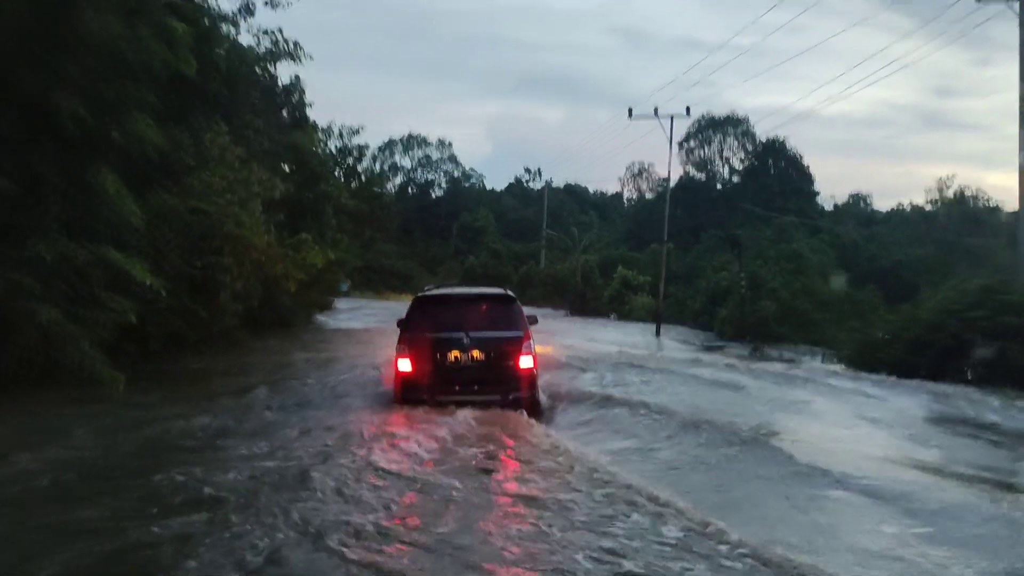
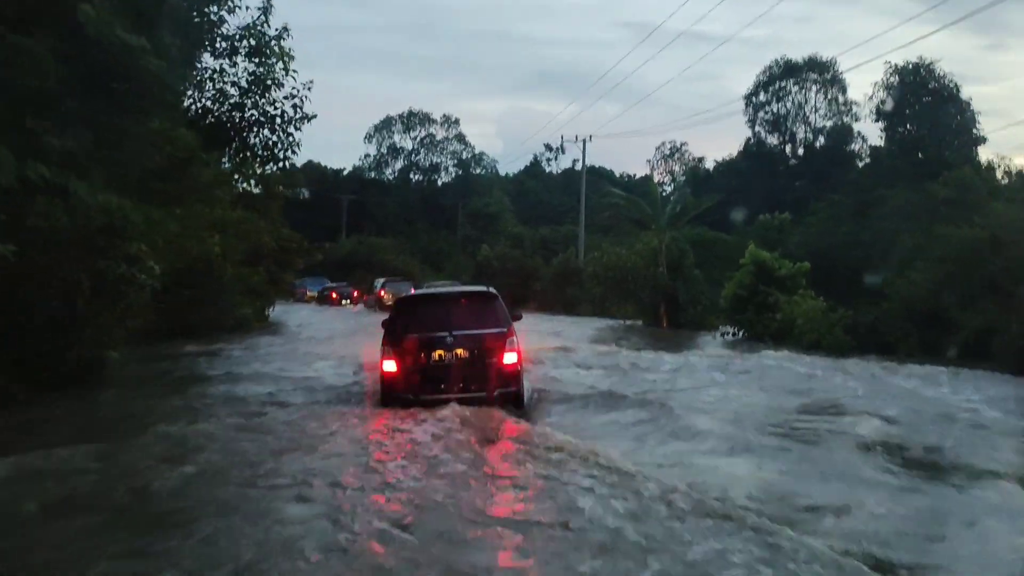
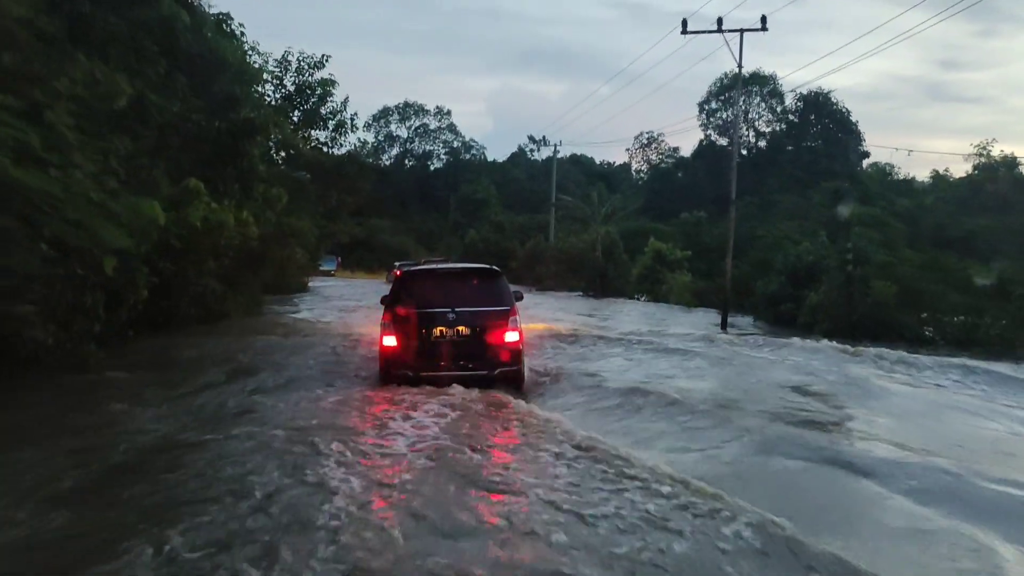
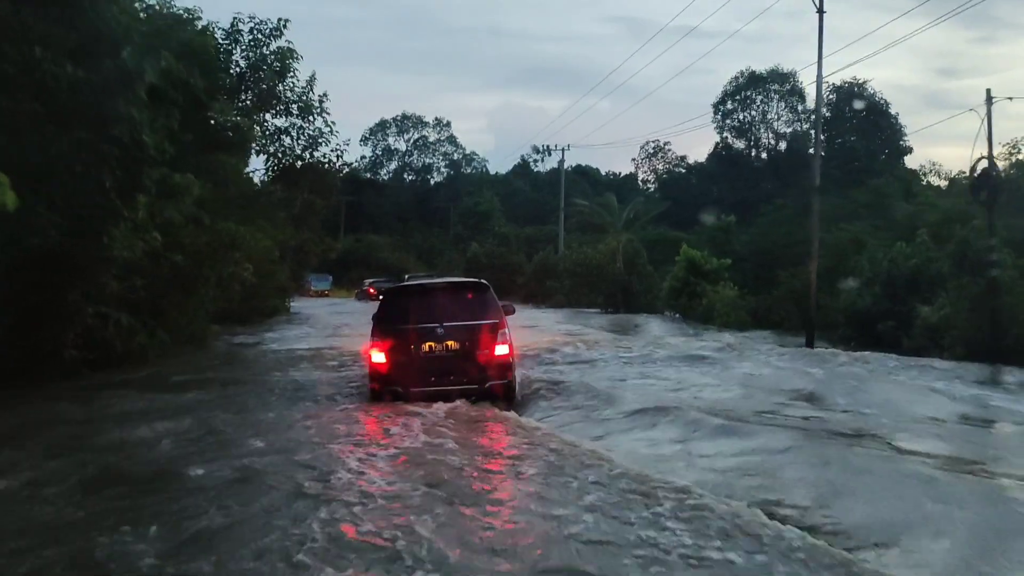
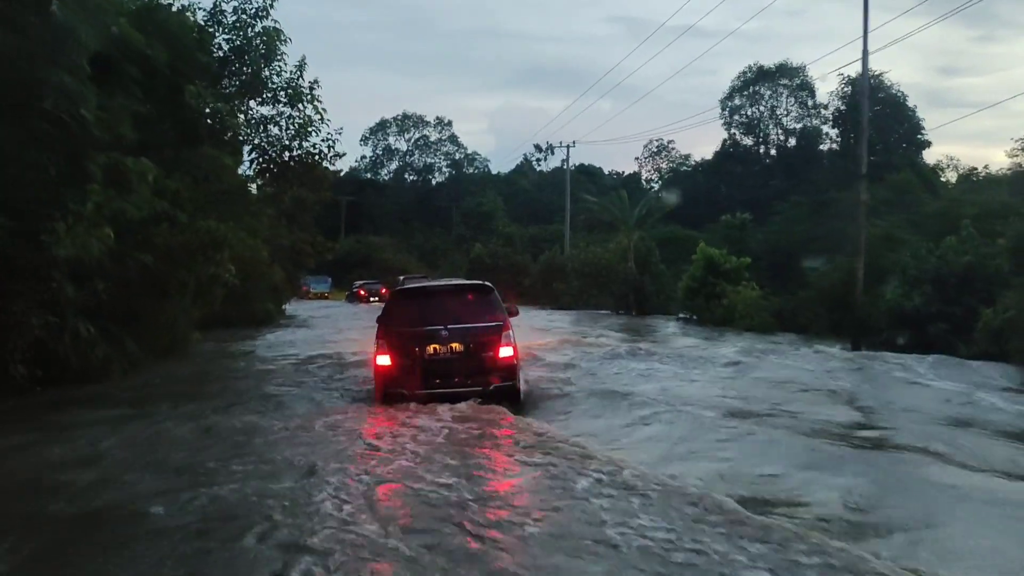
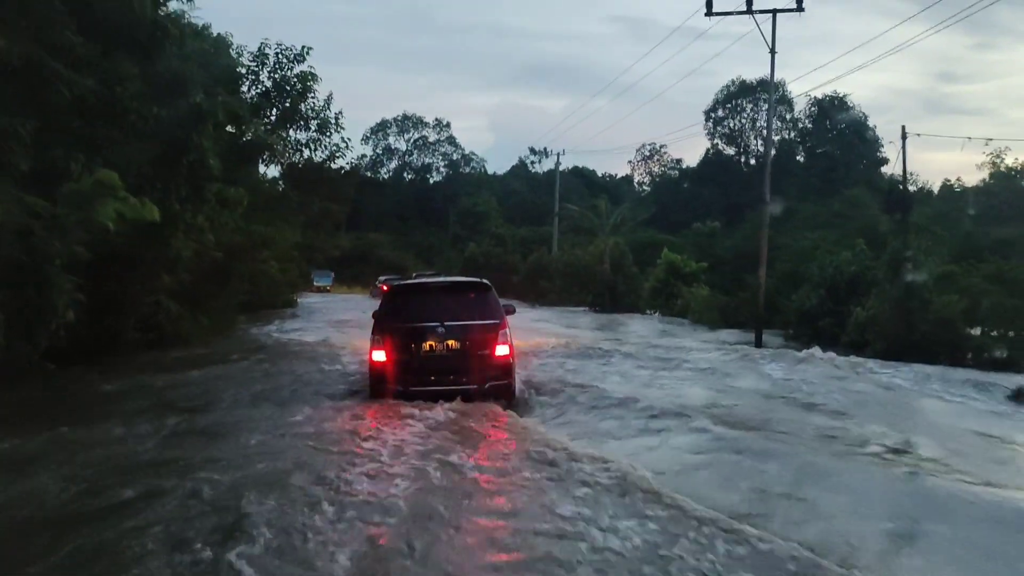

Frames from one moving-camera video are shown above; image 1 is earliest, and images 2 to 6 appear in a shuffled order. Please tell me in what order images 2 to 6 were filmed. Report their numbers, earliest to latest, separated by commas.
3, 6, 4, 5, 2
